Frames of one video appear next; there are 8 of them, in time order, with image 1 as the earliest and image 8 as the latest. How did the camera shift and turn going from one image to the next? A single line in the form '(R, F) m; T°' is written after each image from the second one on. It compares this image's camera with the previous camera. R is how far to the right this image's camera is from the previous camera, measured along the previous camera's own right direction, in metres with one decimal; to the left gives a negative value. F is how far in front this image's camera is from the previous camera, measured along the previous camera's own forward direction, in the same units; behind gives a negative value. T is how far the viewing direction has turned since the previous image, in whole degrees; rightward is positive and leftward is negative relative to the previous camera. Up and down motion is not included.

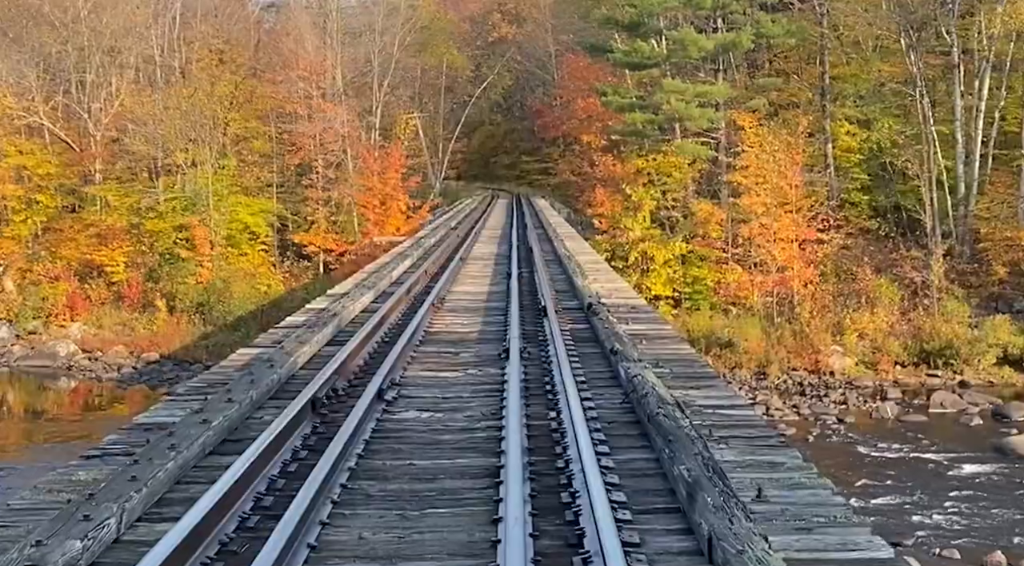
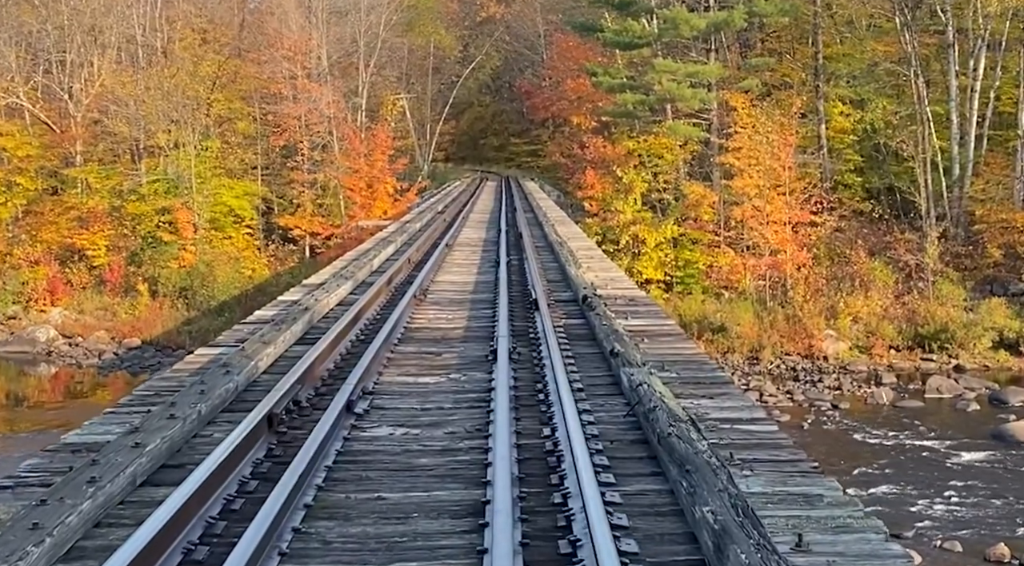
(0.0, +0.5) m; +1°
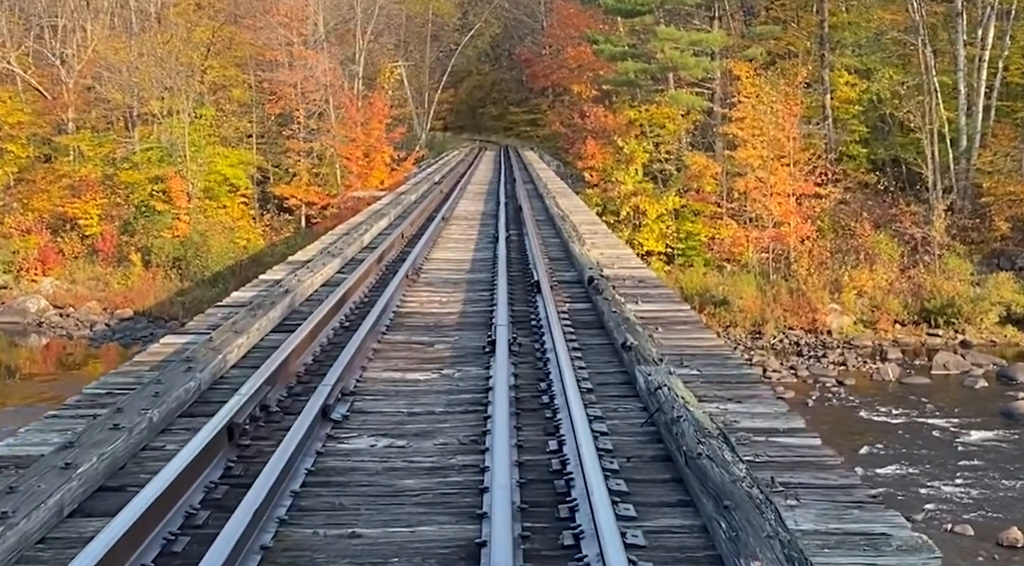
(0.0, +0.4) m; 0°
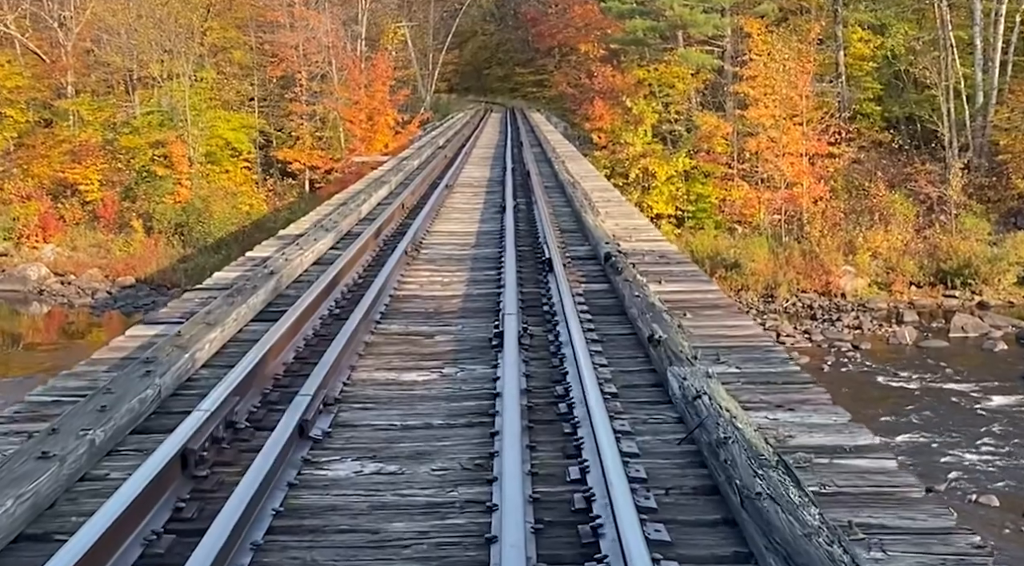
(0.0, +0.5) m; 0°
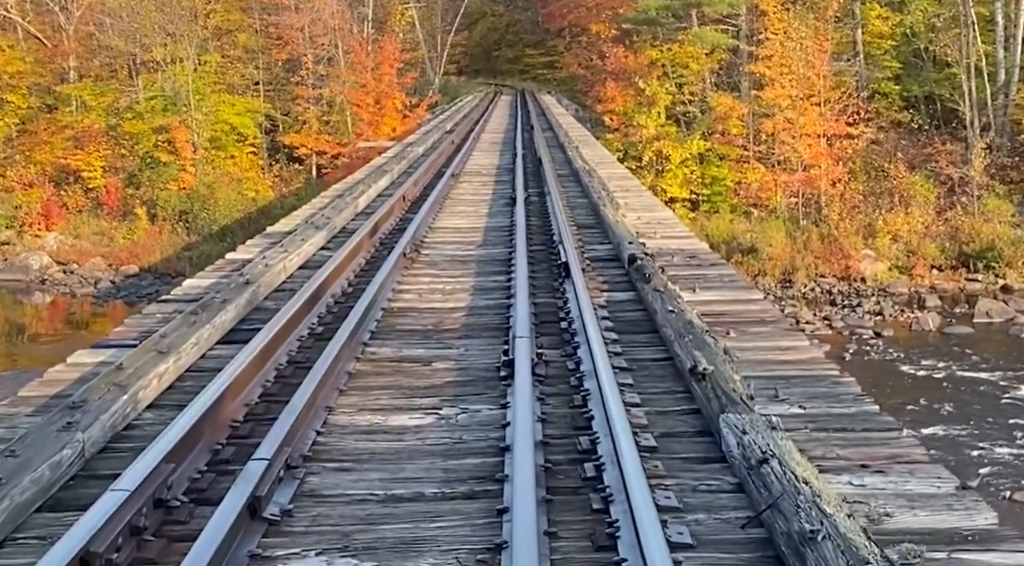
(0.0, +0.6) m; -1°
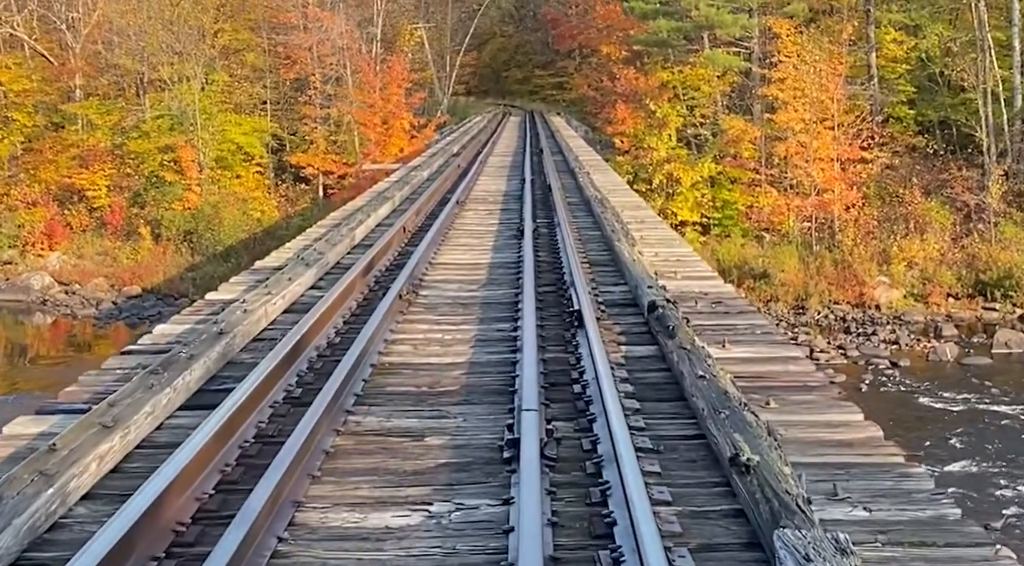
(0.0, +0.4) m; 0°
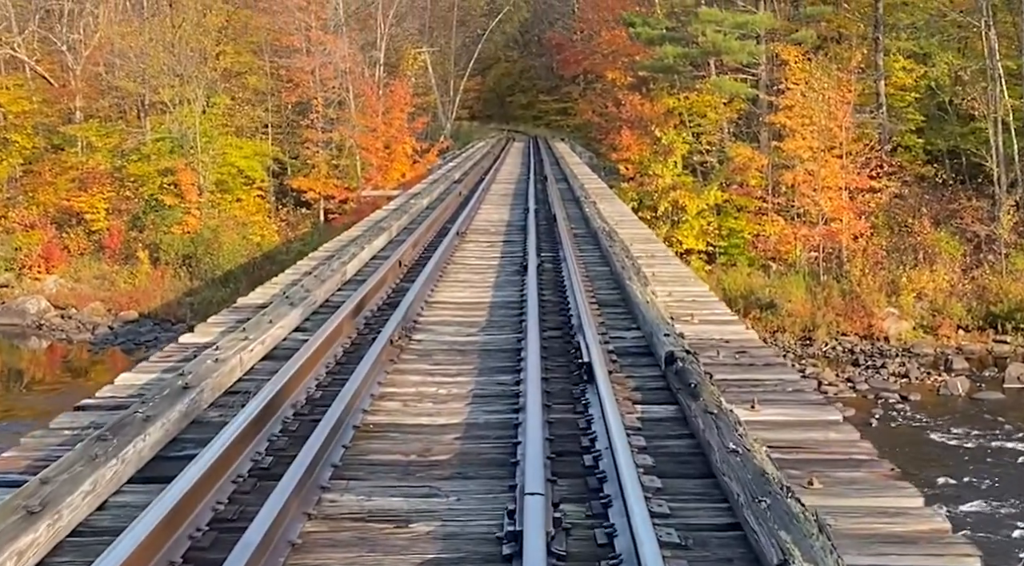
(0.0, +0.4) m; 0°
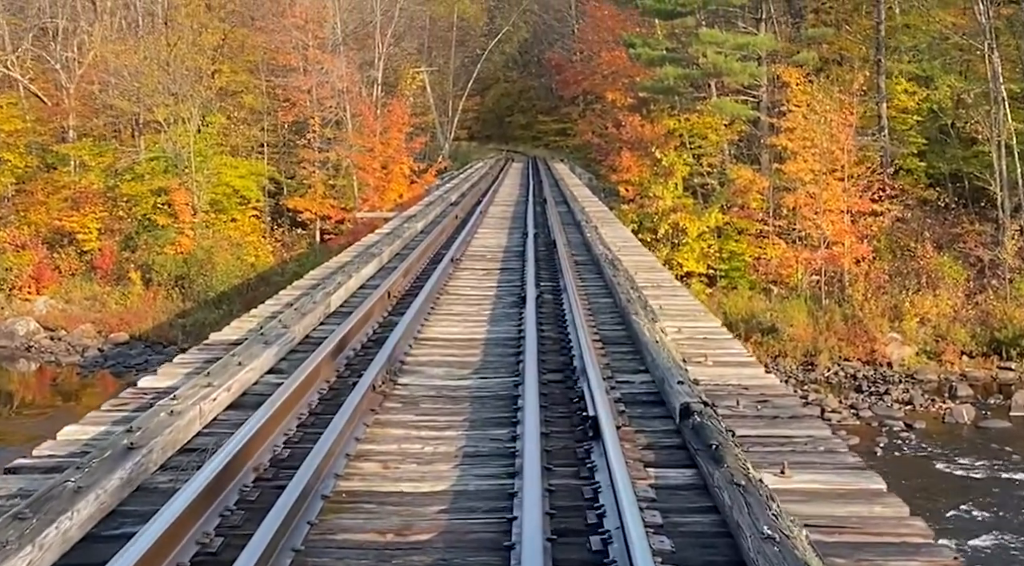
(0.0, +0.4) m; 0°
